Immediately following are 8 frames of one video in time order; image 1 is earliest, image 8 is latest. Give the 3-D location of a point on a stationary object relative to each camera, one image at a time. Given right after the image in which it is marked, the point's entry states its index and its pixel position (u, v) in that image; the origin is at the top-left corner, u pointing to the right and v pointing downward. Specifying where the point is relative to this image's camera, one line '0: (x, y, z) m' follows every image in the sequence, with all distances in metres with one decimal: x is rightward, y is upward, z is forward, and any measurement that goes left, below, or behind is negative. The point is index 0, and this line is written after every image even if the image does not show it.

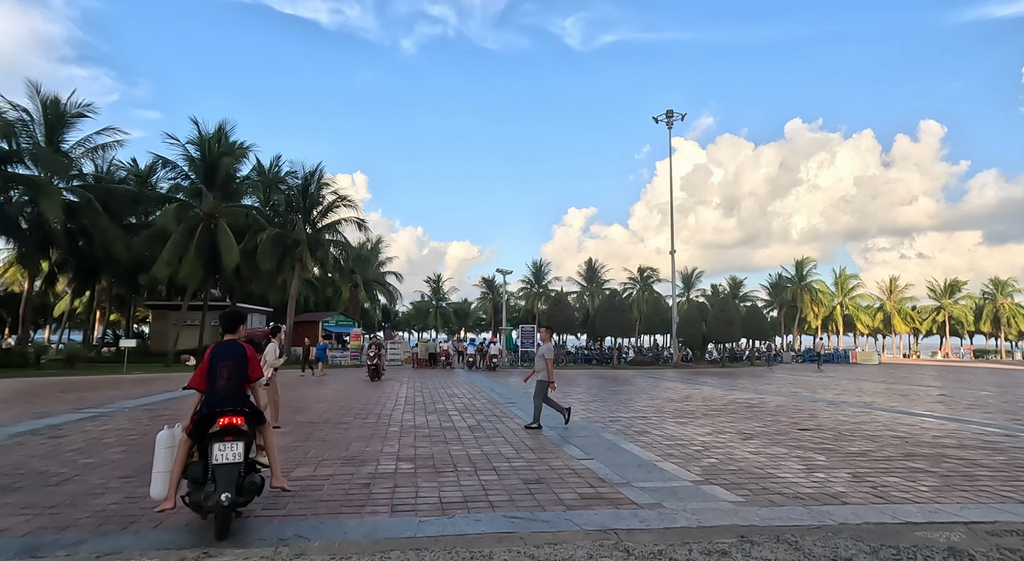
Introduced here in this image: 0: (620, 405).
0: (+2.4, -2.8, +12.8) m
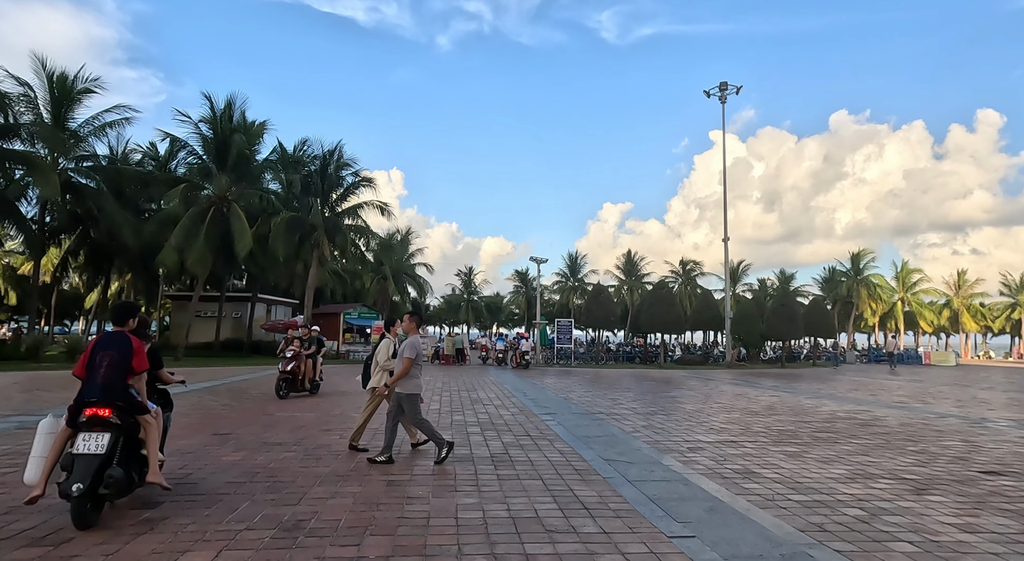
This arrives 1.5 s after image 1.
0: (+3.1, -2.4, +9.9) m
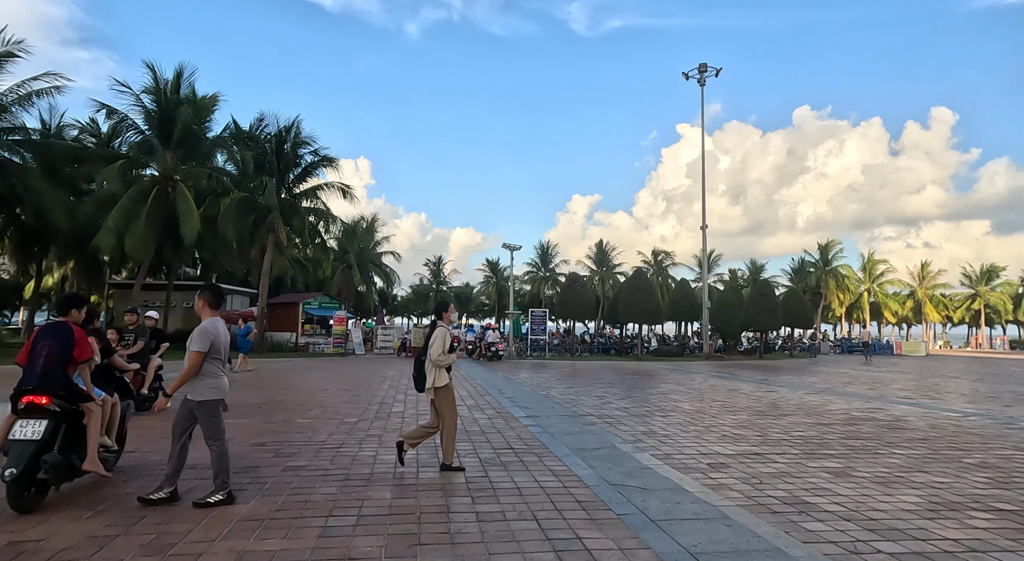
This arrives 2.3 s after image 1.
0: (+2.7, -2.1, +8.7) m
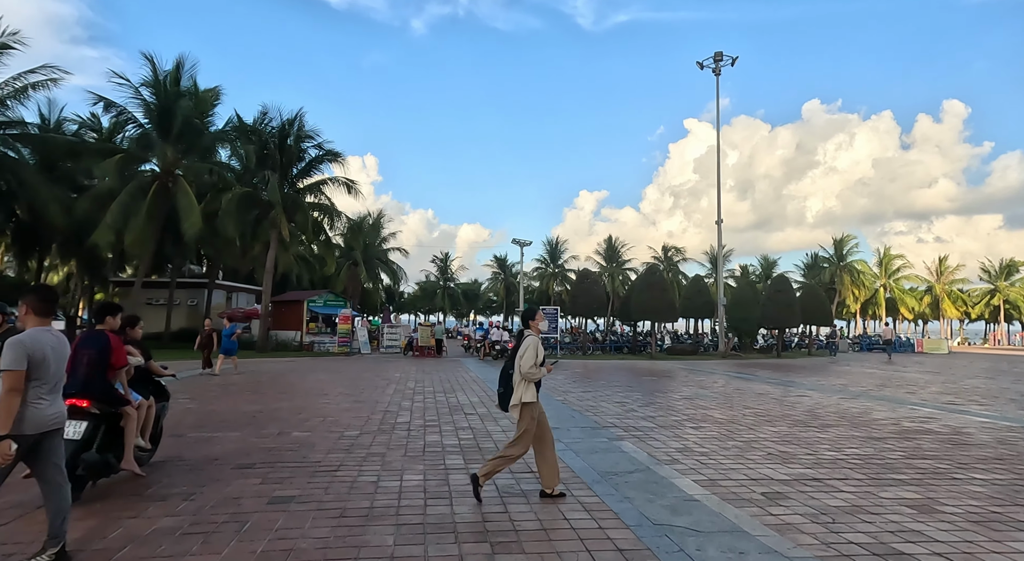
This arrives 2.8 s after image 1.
0: (+3.0, -2.1, +7.8) m
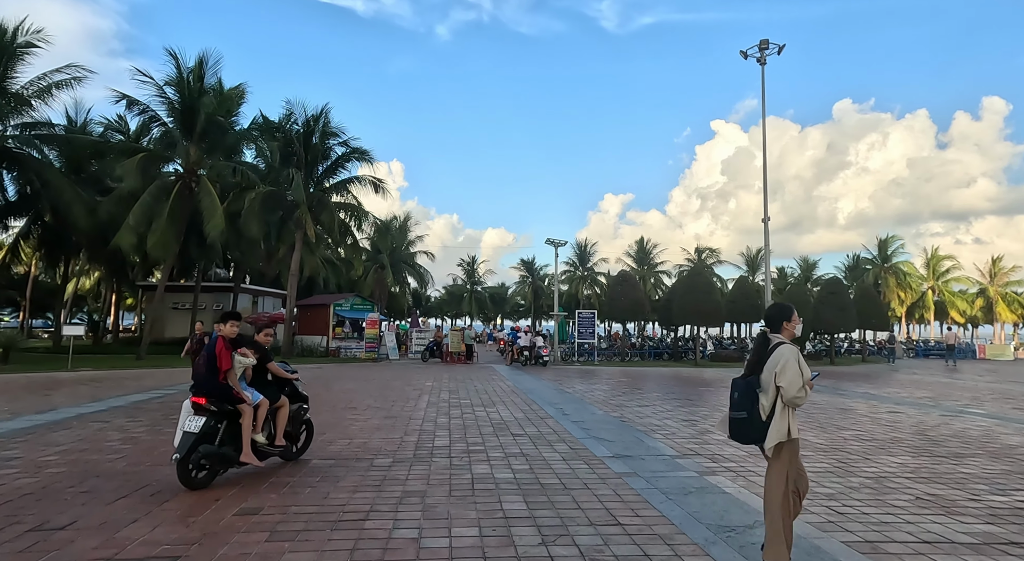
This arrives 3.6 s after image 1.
0: (+3.7, -2.1, +6.3) m
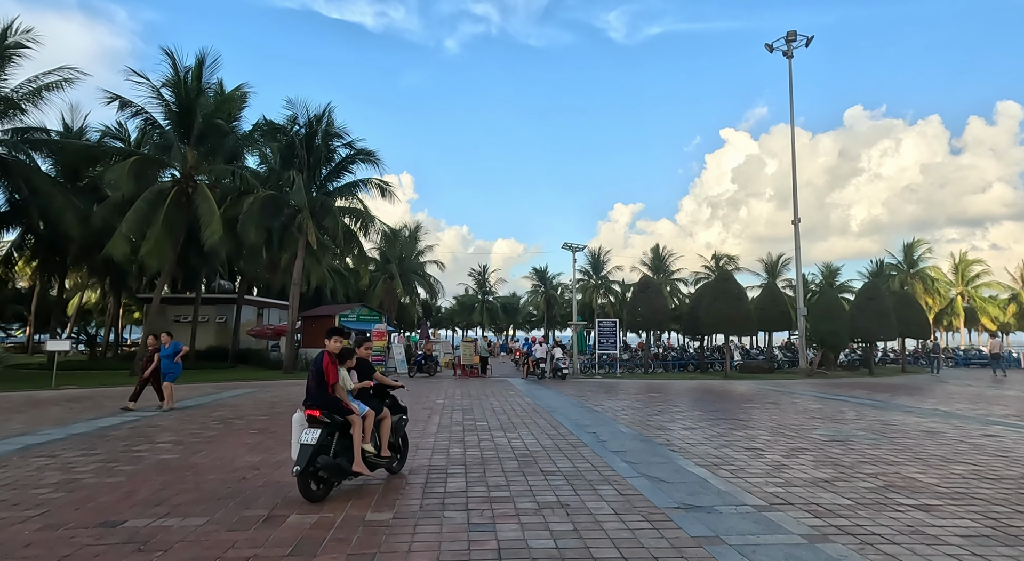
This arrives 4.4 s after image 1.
0: (+4.0, -2.0, +4.7) m
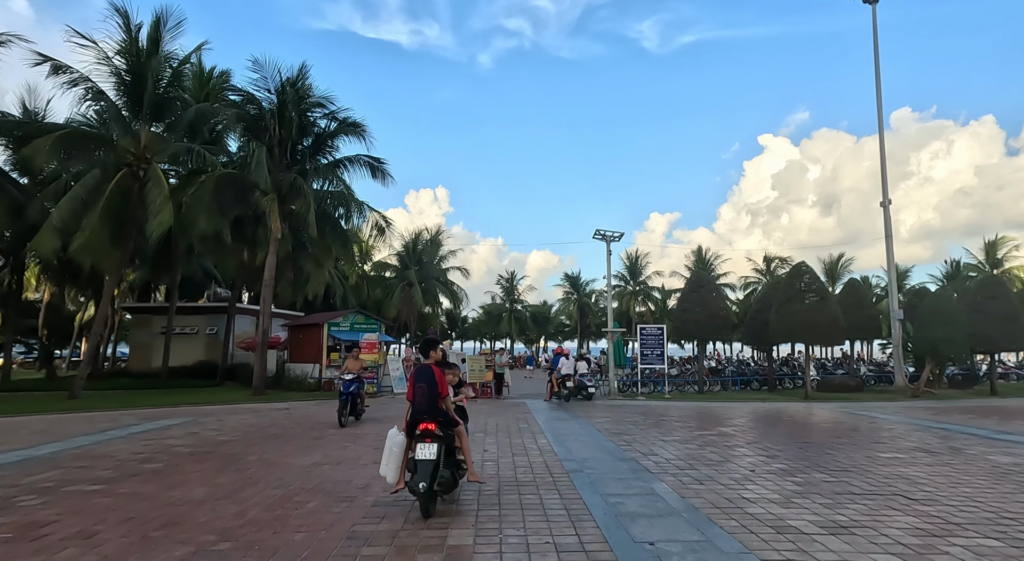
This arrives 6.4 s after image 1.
0: (+3.5, -1.6, 0.0) m
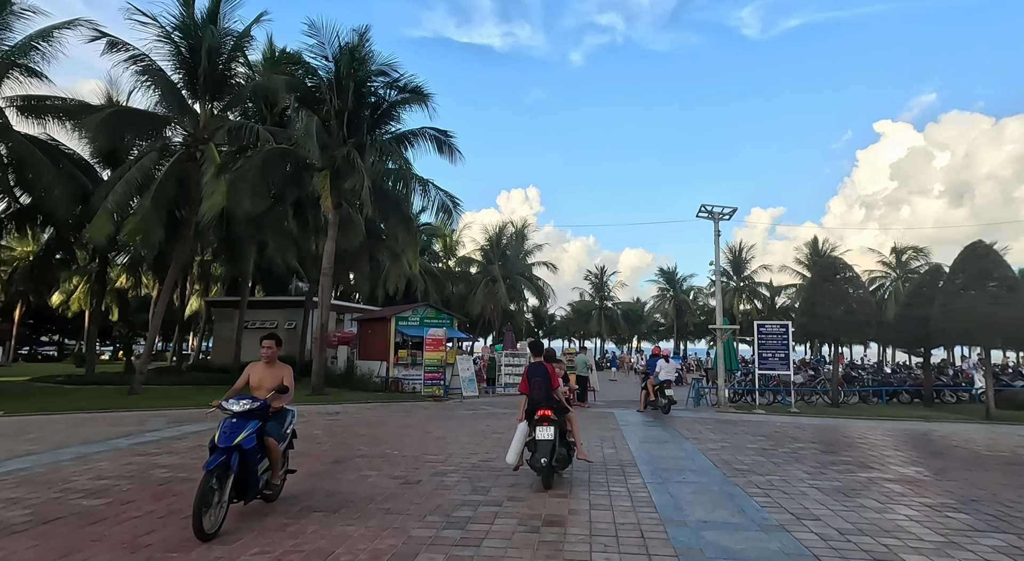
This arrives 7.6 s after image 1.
0: (+2.9, -1.3, -3.3) m
